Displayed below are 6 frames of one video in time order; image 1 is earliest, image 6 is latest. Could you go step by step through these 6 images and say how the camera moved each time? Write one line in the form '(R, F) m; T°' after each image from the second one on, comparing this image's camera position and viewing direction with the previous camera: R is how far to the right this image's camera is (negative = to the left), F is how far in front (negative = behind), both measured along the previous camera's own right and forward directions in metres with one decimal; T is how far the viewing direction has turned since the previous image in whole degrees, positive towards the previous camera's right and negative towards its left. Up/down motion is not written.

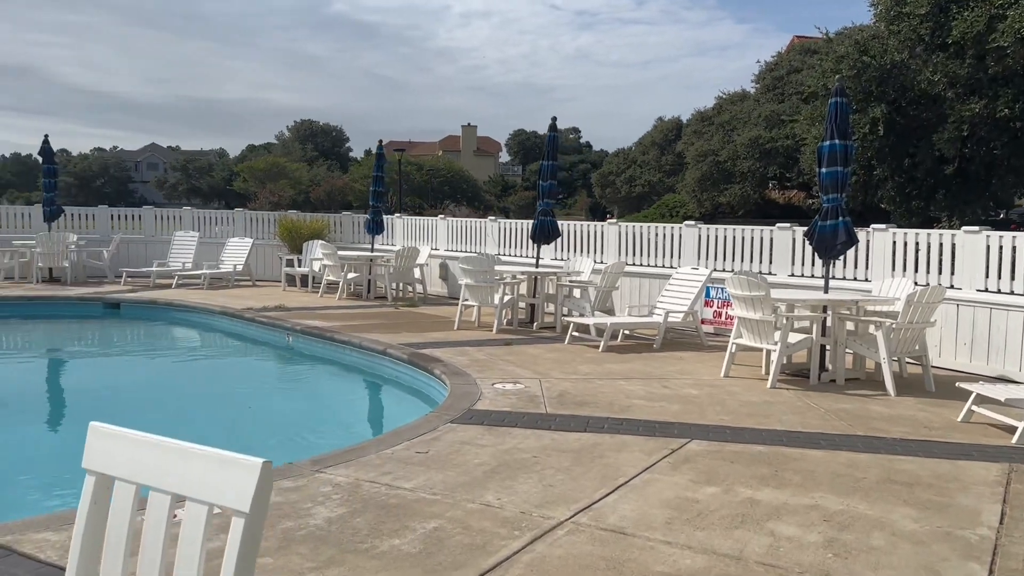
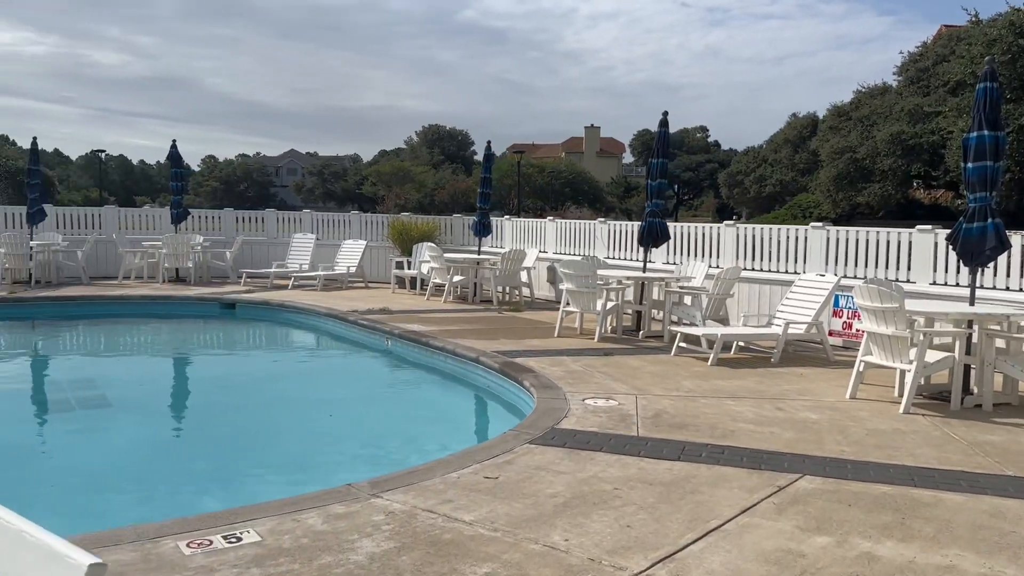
(+0.2, +0.5) m; -8°
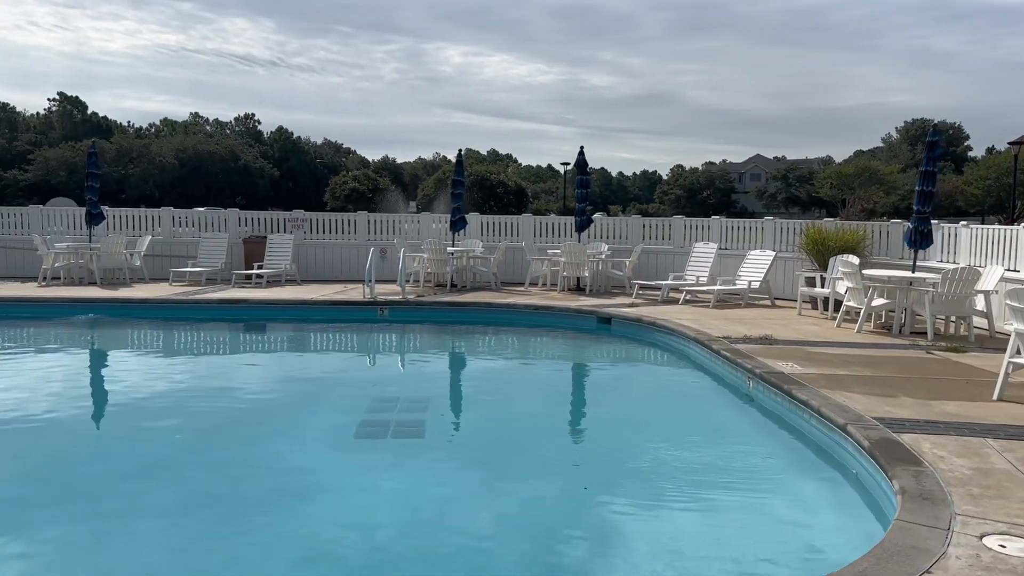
(+0.6, +1.9) m; -31°
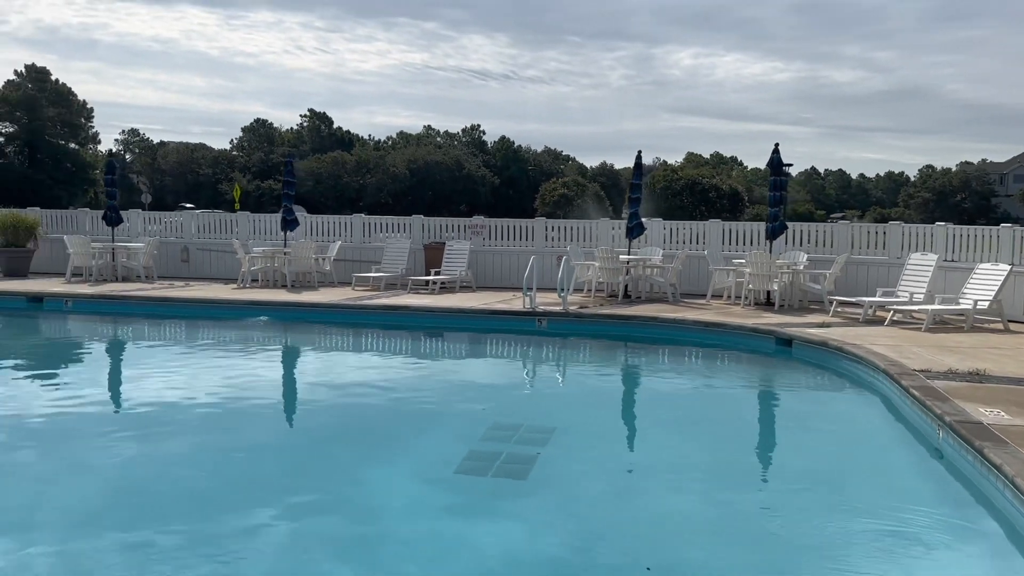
(+0.7, +0.9) m; -15°
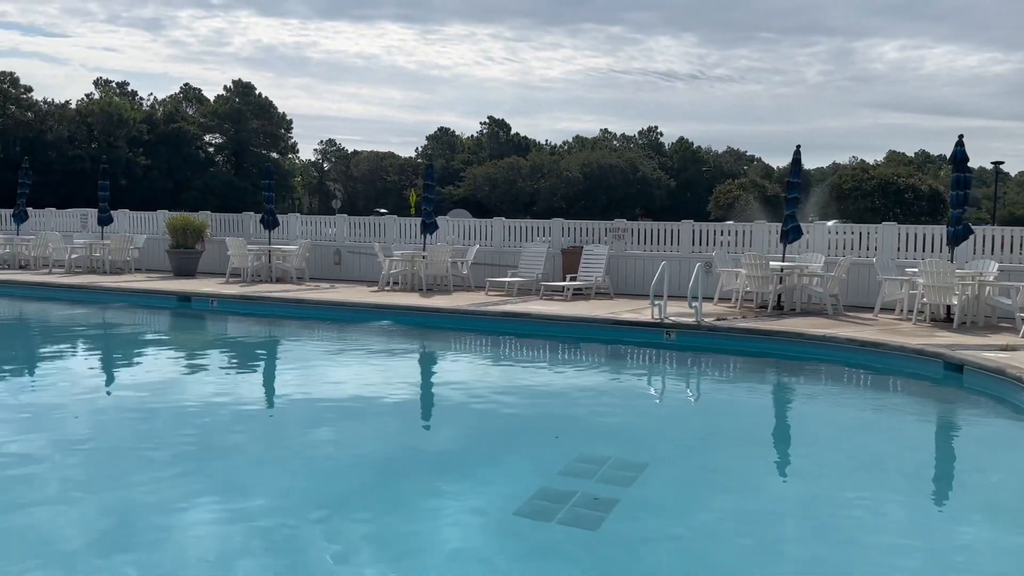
(+0.6, +0.7) m; -12°
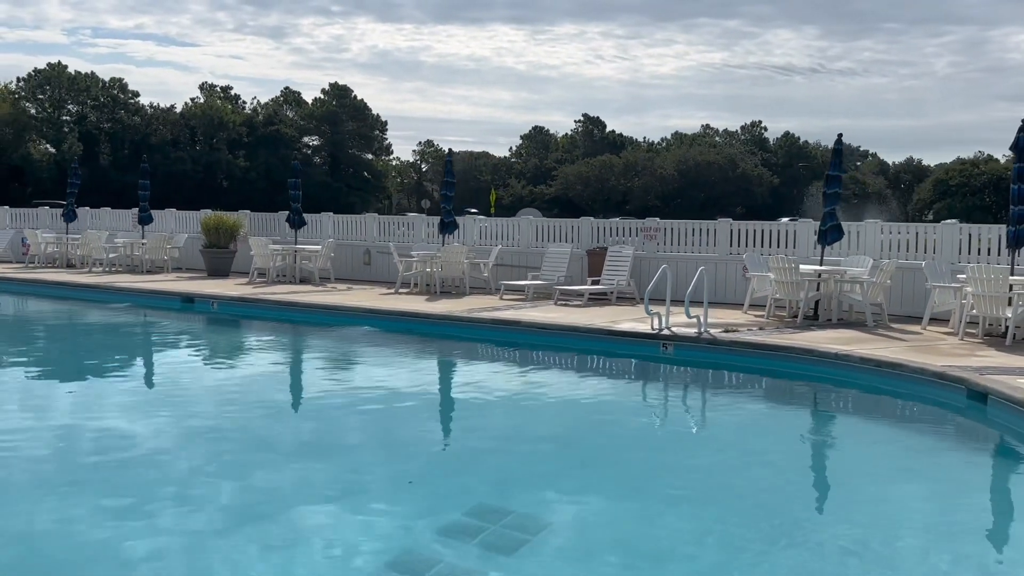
(+1.4, +1.0) m; -7°
